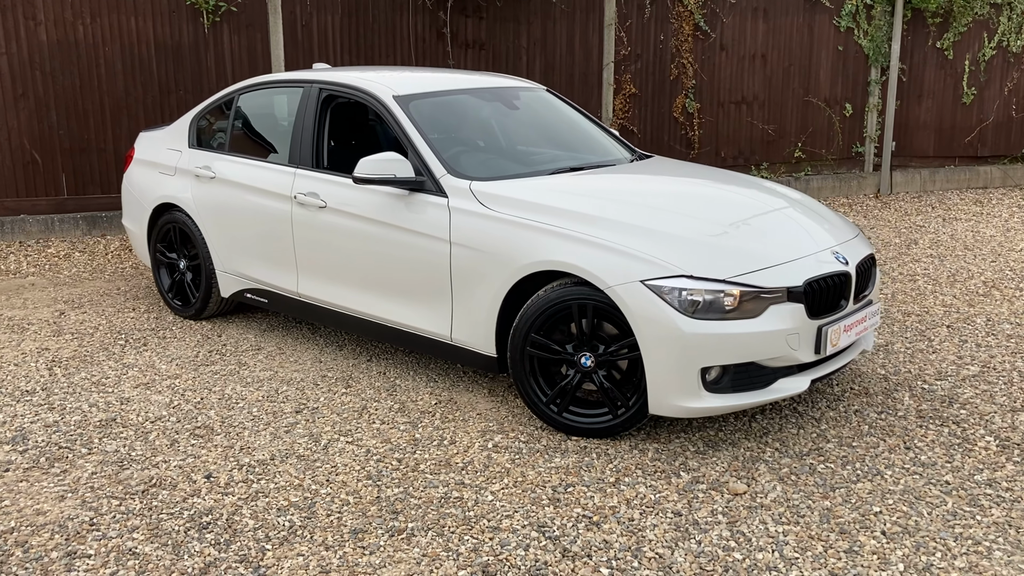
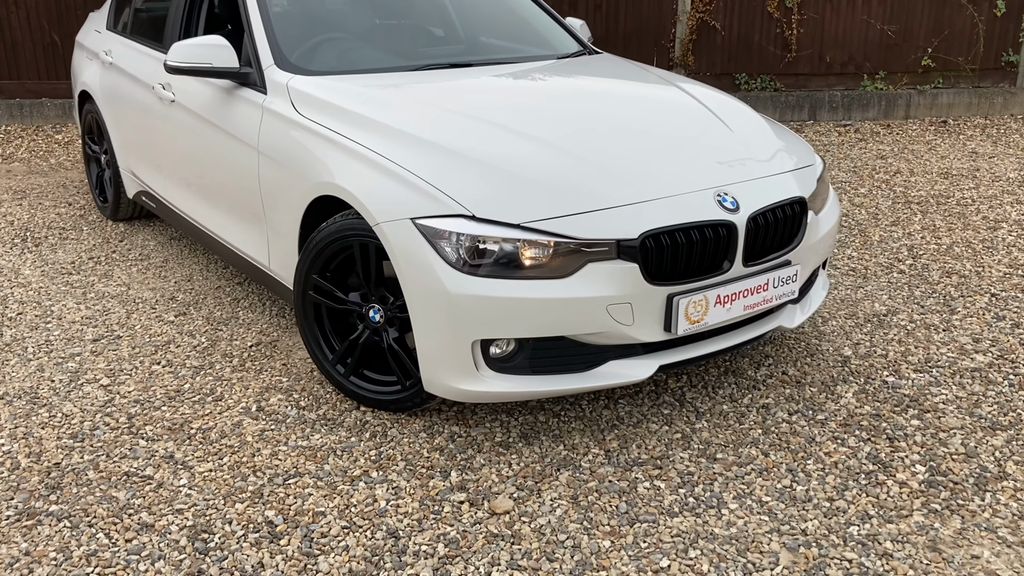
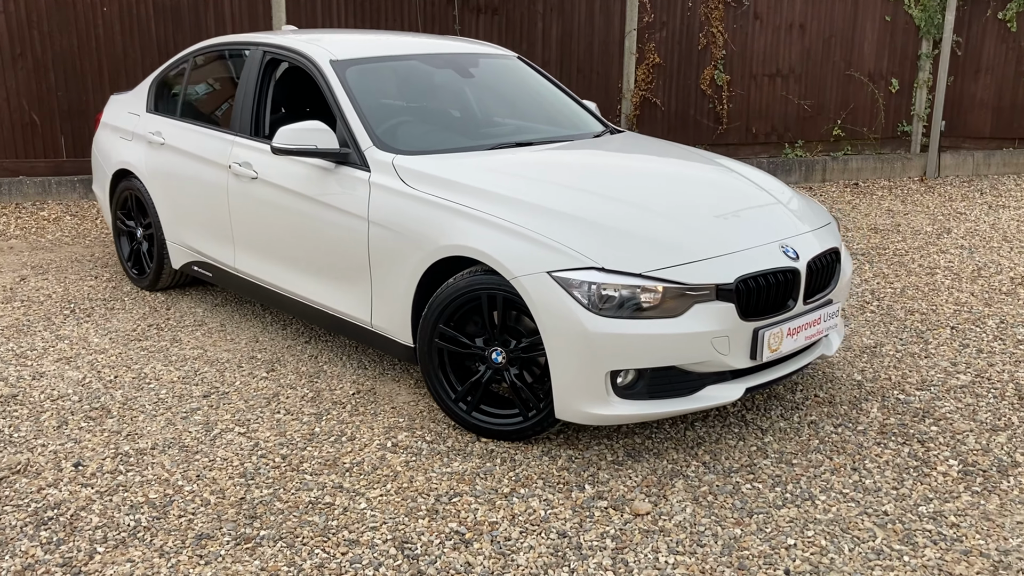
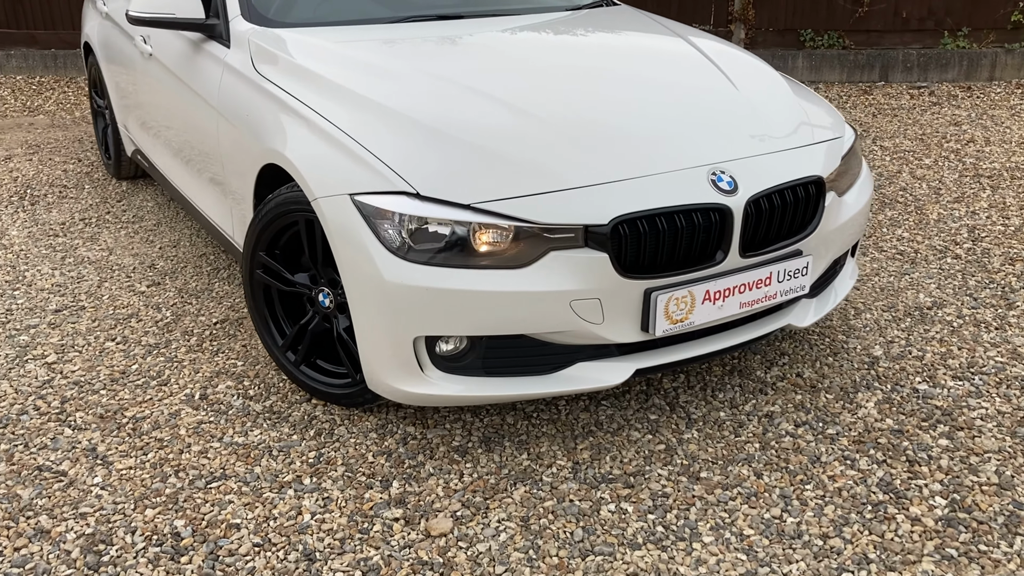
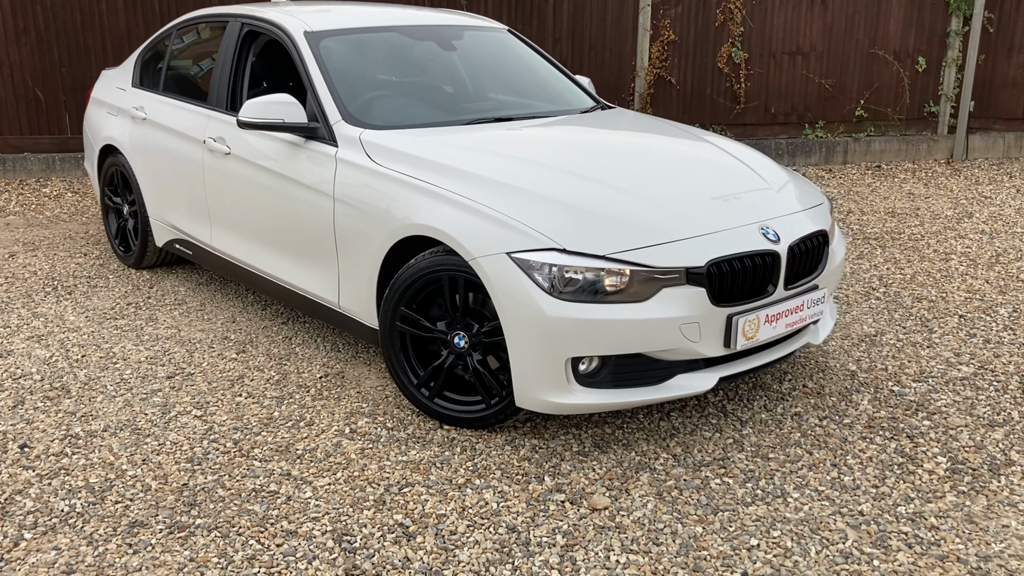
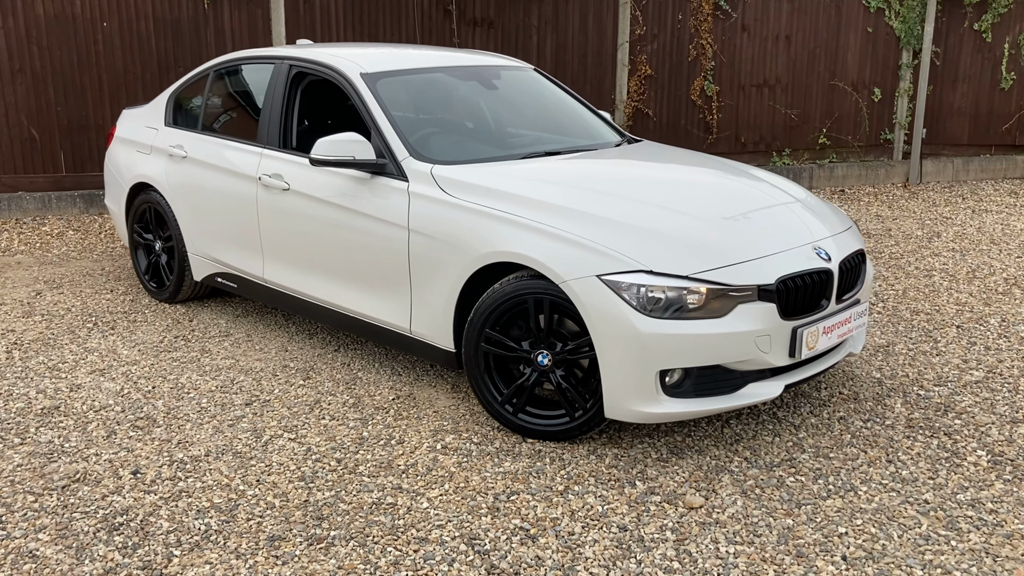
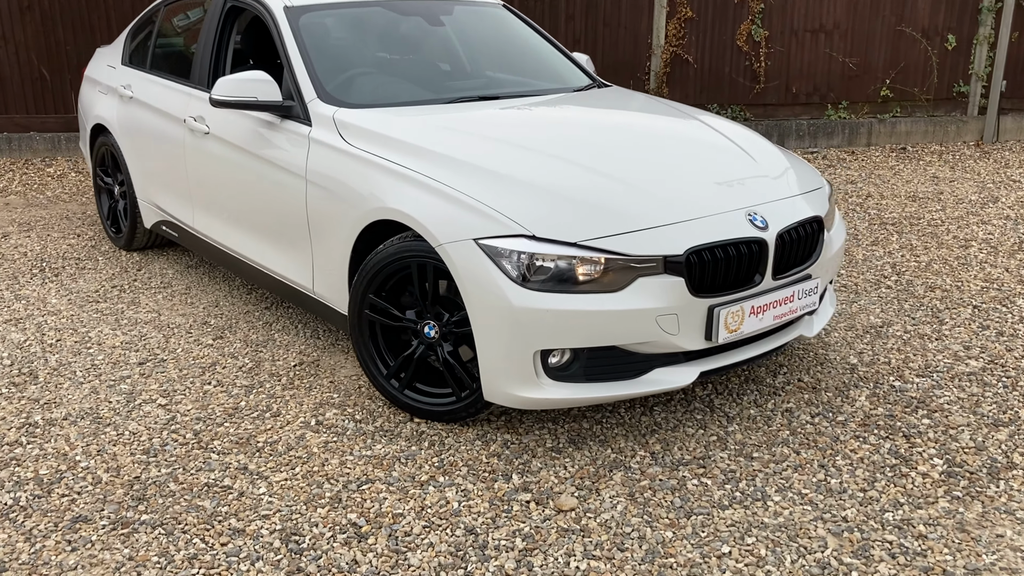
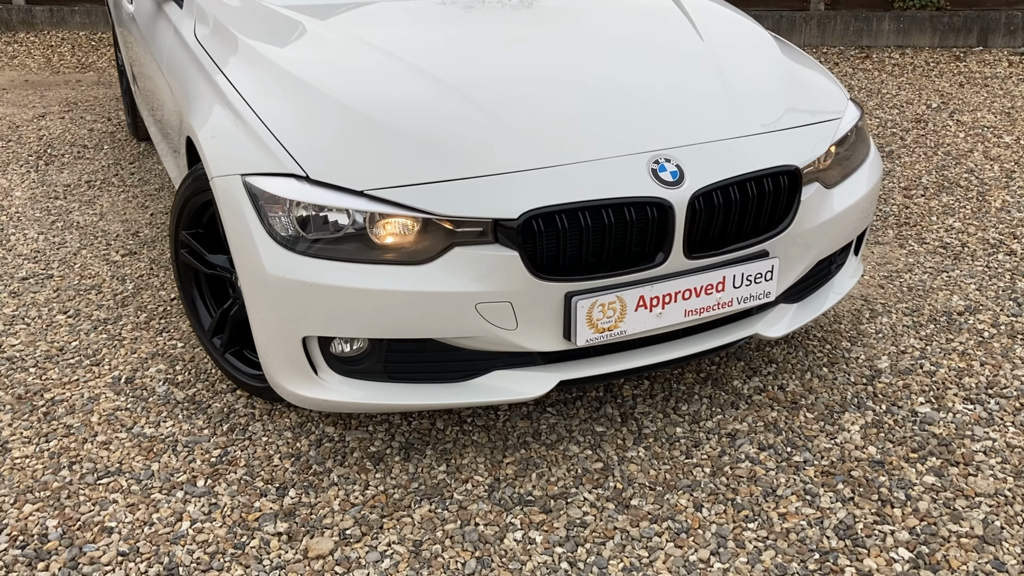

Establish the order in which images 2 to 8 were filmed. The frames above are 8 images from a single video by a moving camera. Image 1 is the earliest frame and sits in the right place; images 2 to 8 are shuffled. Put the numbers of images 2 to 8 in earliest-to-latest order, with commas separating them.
6, 3, 5, 7, 2, 4, 8
